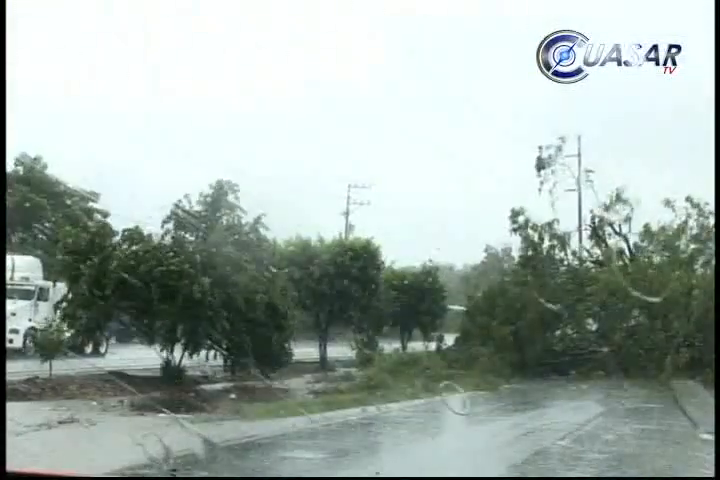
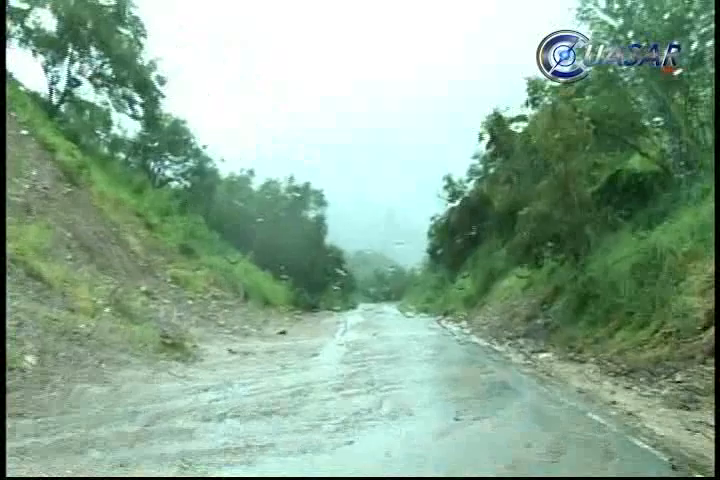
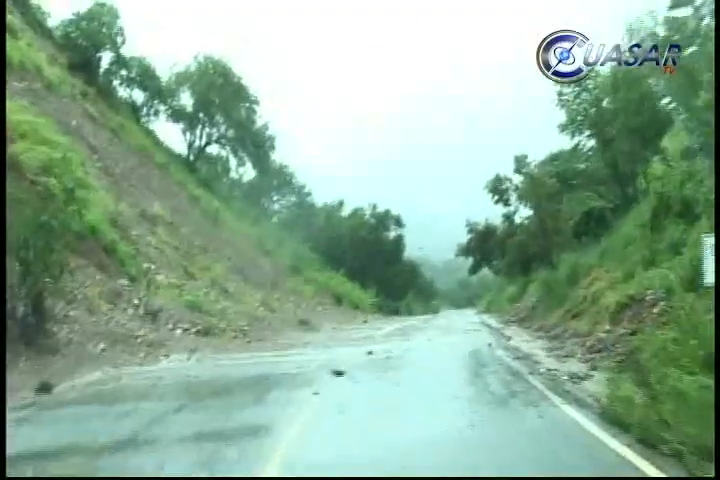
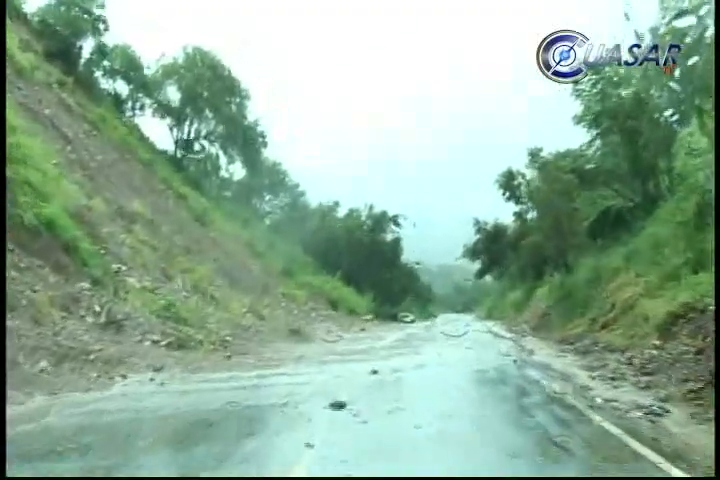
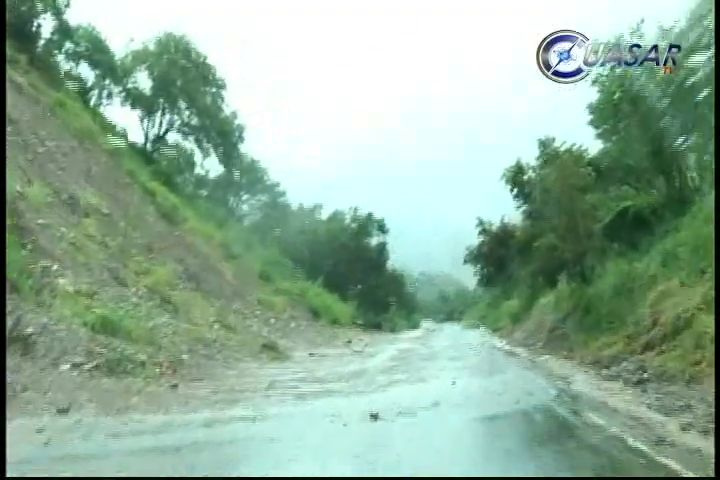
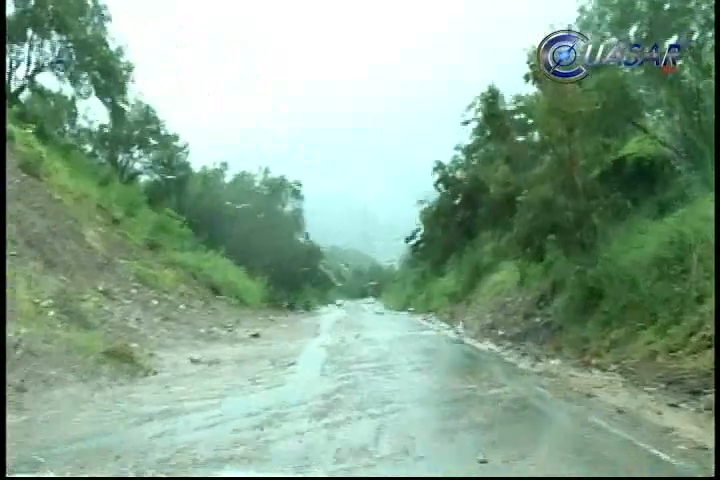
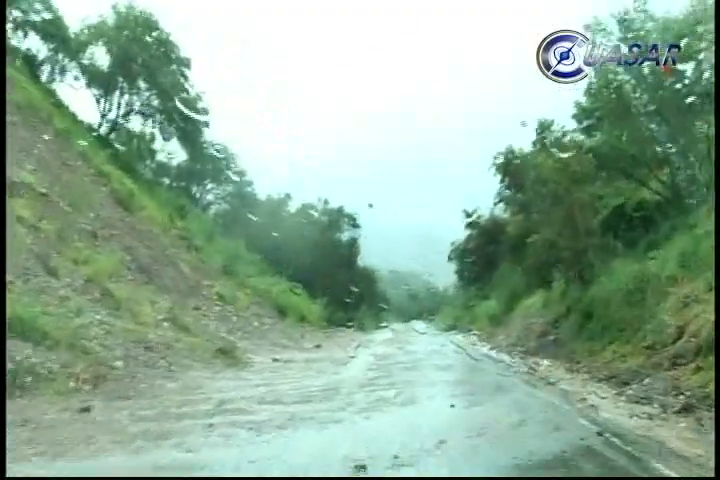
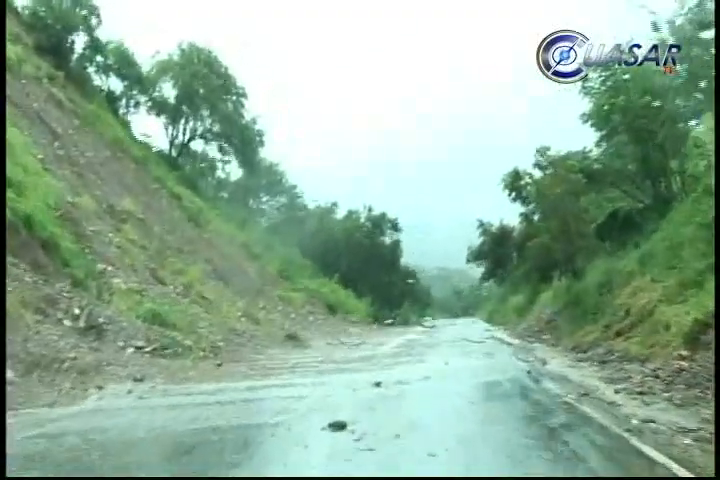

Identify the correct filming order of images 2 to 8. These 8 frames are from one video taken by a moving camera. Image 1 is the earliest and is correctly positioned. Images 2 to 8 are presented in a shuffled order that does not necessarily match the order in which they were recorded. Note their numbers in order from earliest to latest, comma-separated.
3, 4, 8, 5, 7, 2, 6
